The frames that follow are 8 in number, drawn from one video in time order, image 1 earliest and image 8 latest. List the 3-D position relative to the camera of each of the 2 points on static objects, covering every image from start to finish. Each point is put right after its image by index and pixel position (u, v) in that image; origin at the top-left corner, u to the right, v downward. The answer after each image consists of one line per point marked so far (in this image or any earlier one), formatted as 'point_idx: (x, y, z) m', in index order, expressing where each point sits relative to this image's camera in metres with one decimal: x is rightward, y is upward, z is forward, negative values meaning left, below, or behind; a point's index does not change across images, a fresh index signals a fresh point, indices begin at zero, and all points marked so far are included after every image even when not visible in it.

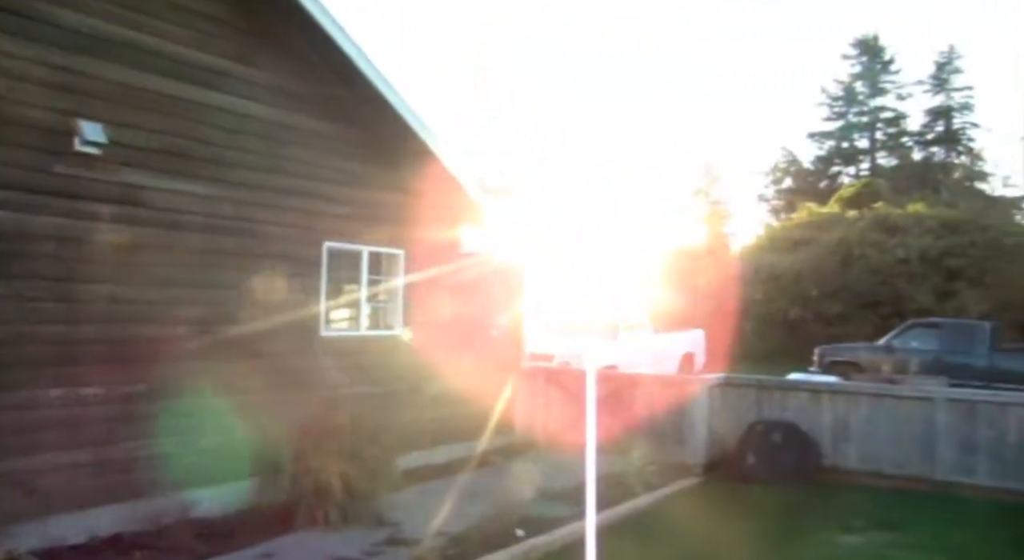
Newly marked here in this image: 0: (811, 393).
0: (+3.9, -1.5, +11.5) m
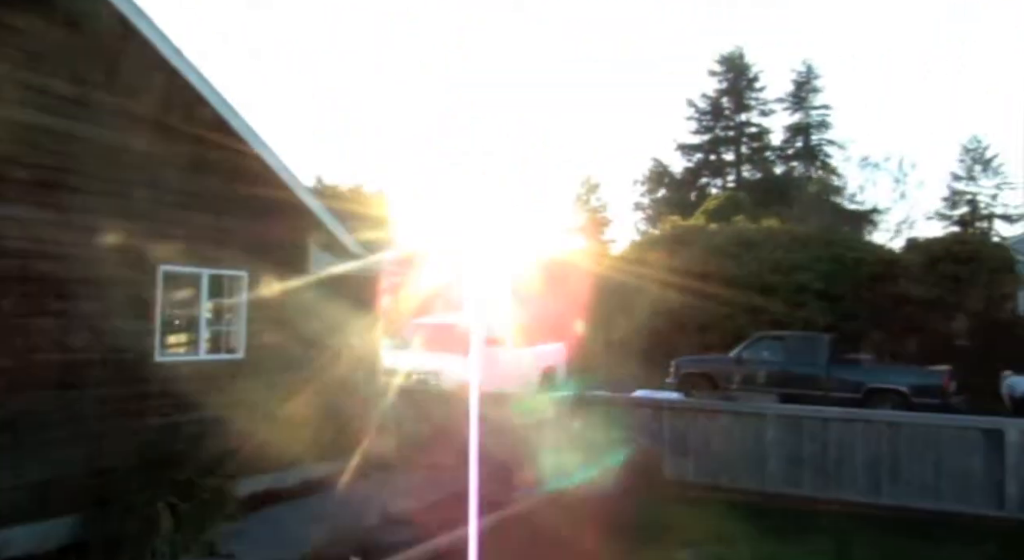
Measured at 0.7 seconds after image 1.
0: (+1.9, -1.7, +11.9) m
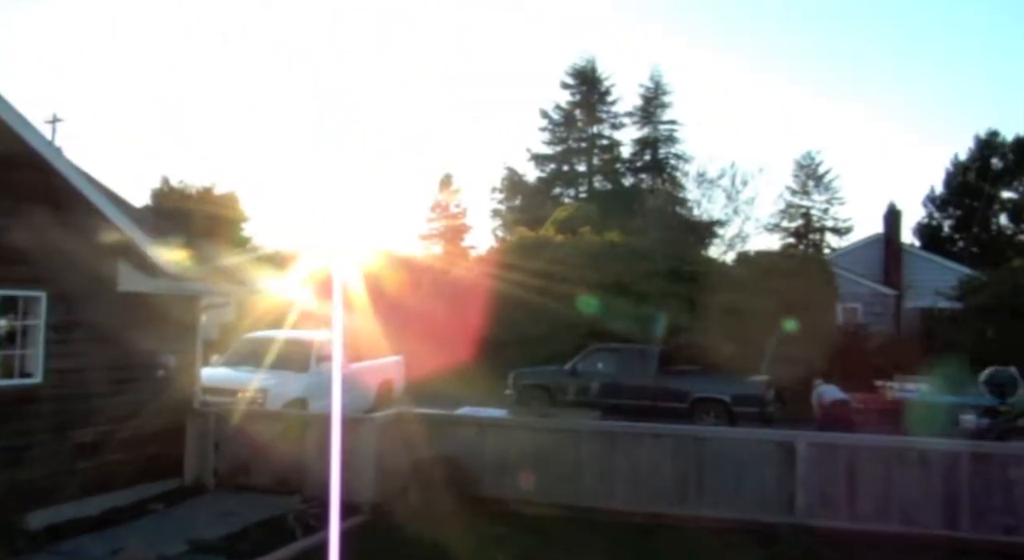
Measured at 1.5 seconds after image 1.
0: (-0.5, -2.0, +12.1) m
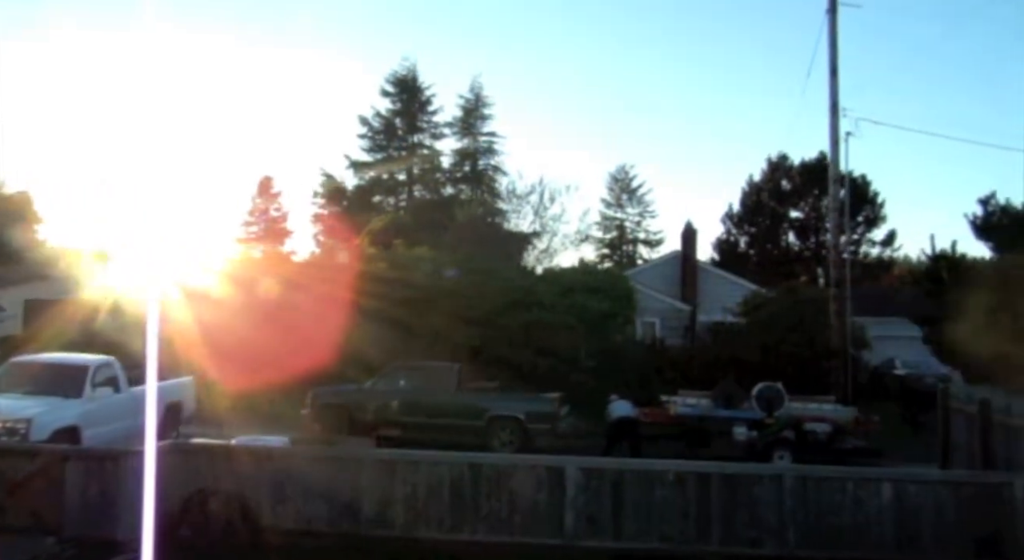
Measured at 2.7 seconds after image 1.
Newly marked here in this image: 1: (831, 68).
0: (-3.4, -2.3, +11.8) m
1: (+6.7, +4.5, +18.7) m
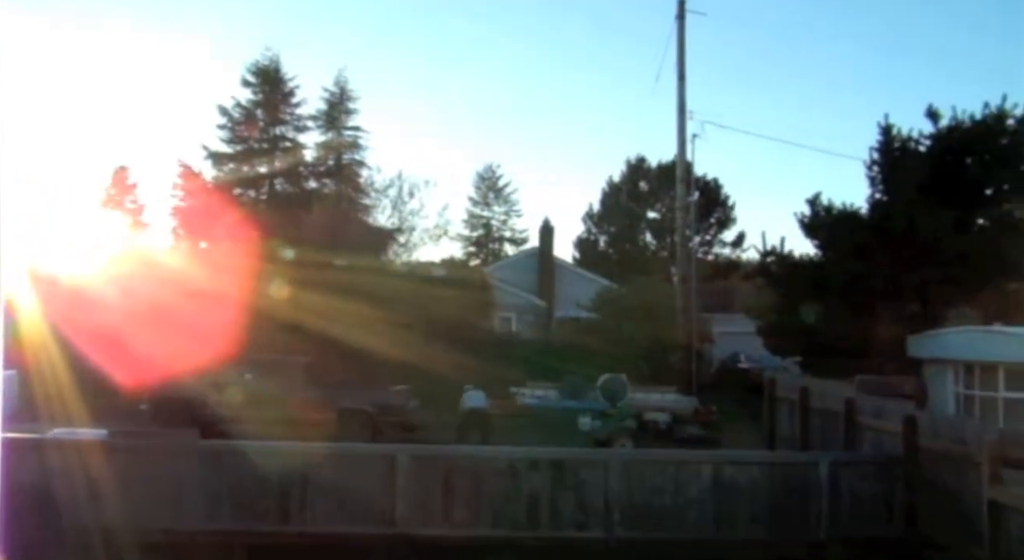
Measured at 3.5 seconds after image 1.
0: (-5.6, -2.1, +11.2) m
1: (+3.6, +4.6, +19.4) m
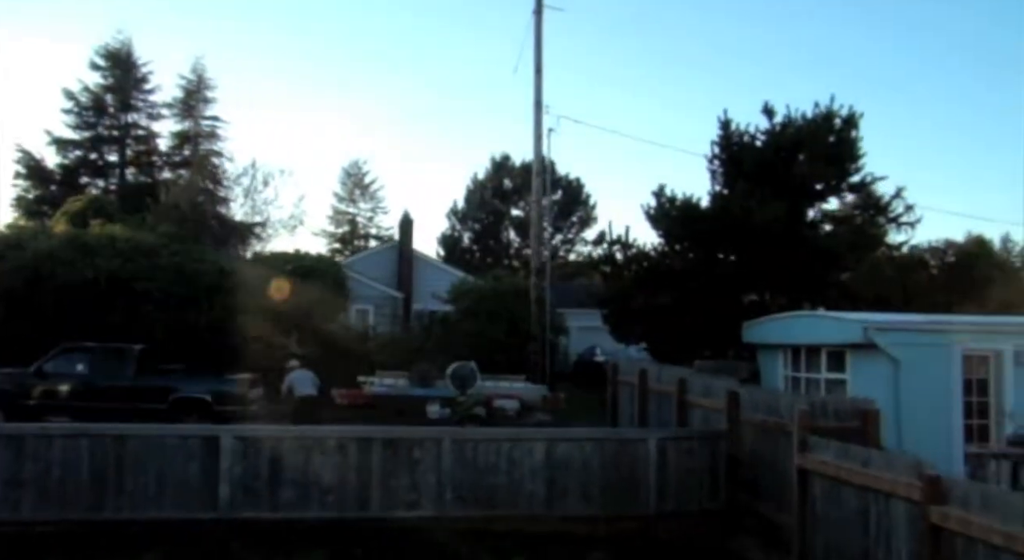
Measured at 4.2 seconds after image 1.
0: (-7.6, -1.8, +10.3) m
1: (+0.5, +4.7, +19.7) m
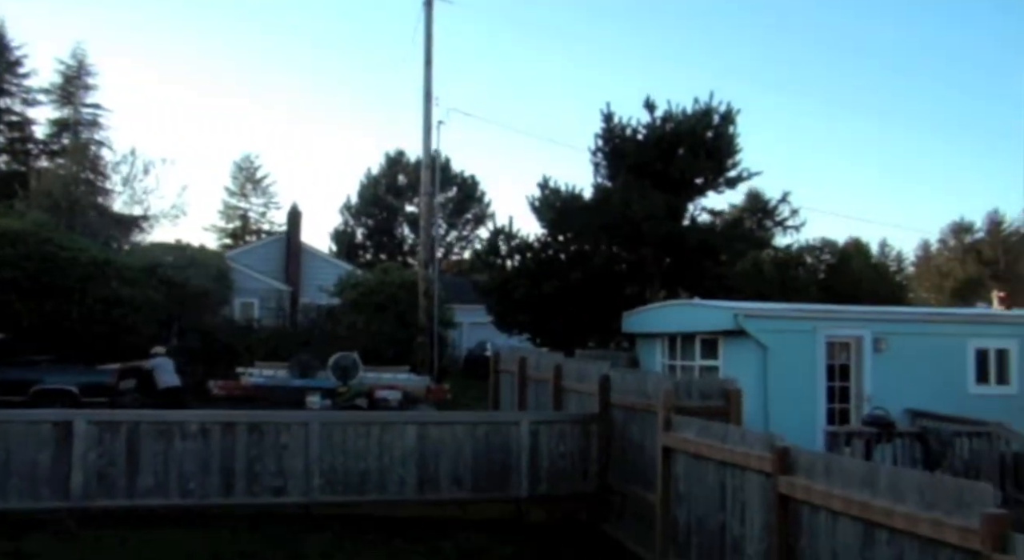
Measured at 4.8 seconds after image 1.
0: (-9.1, -1.5, +9.4) m
1: (-1.9, +4.9, +19.6) m
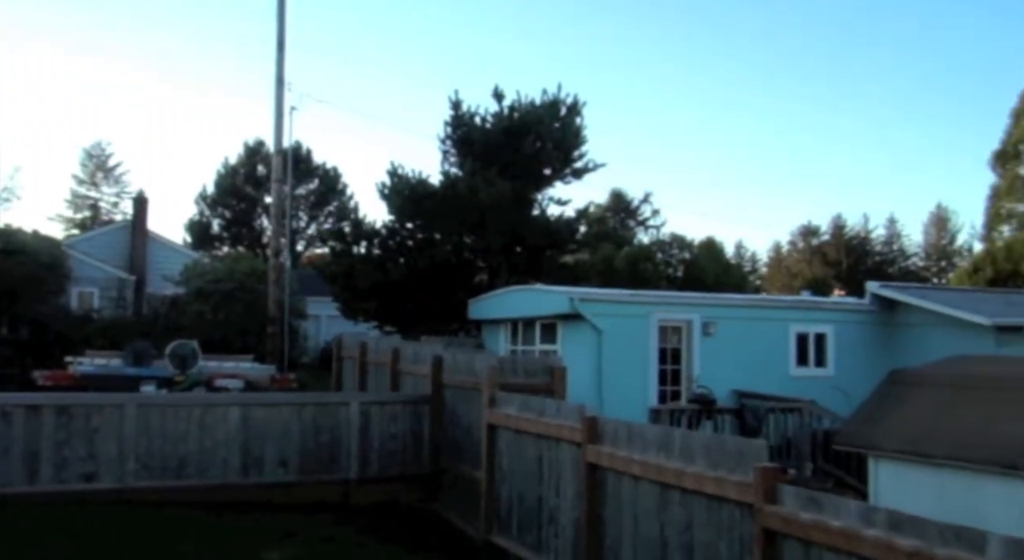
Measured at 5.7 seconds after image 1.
0: (-10.9, -1.1, +8.1) m
1: (-5.1, +5.1, +19.2) m
